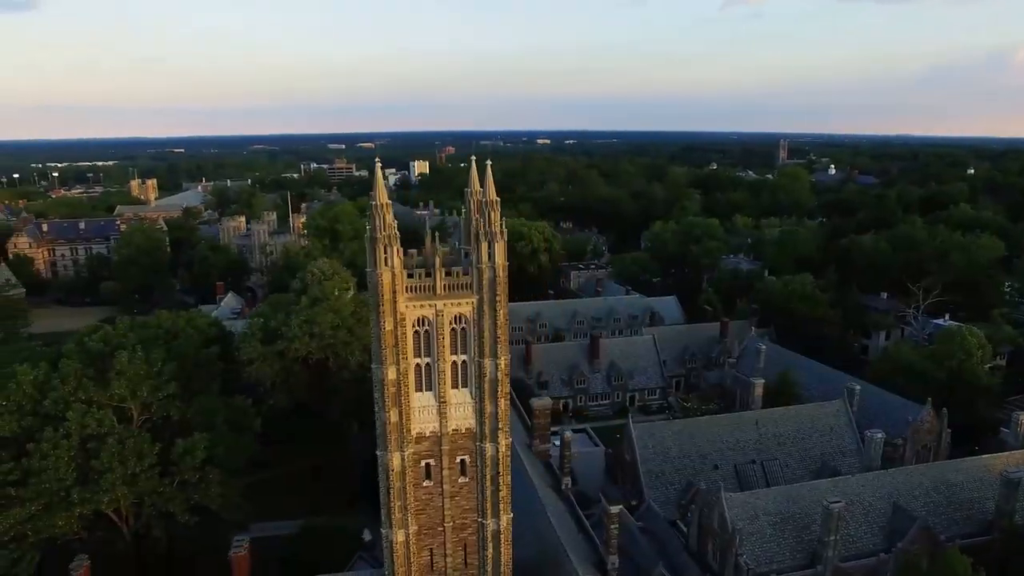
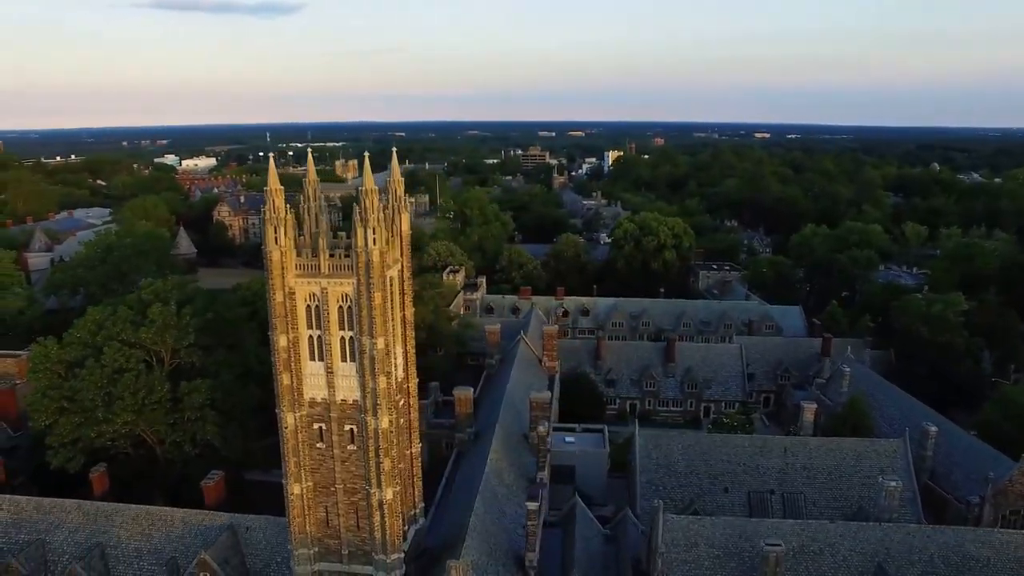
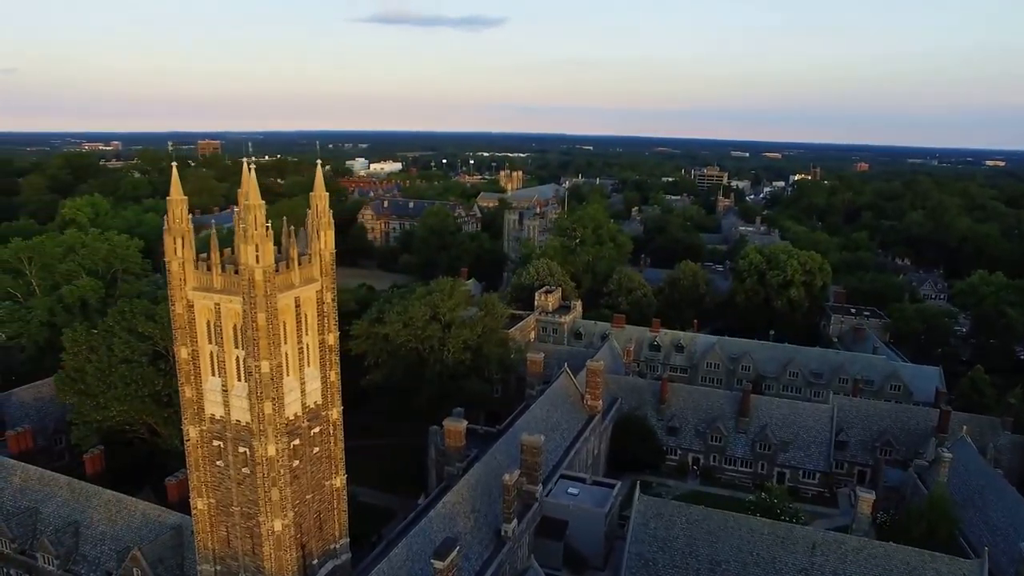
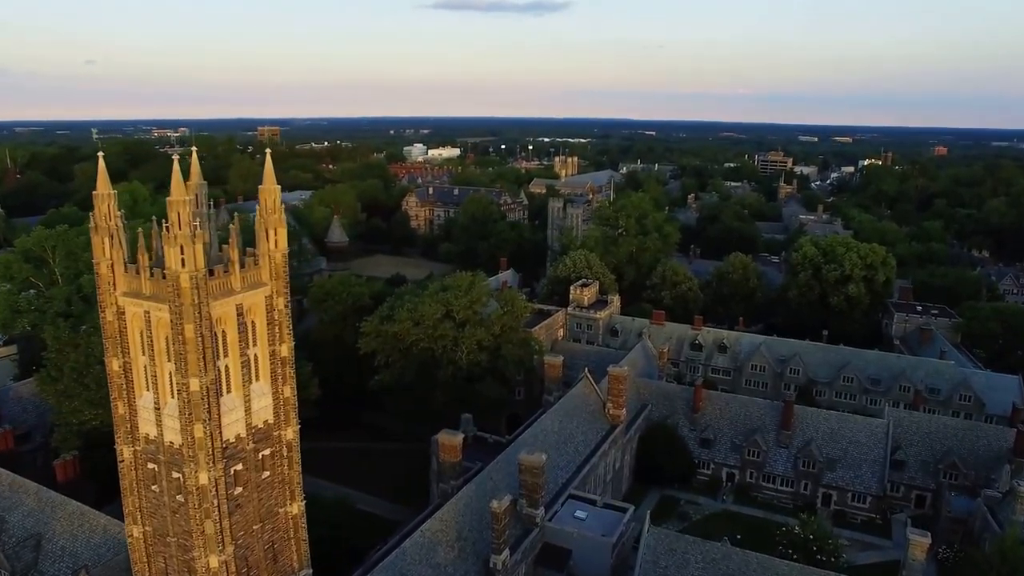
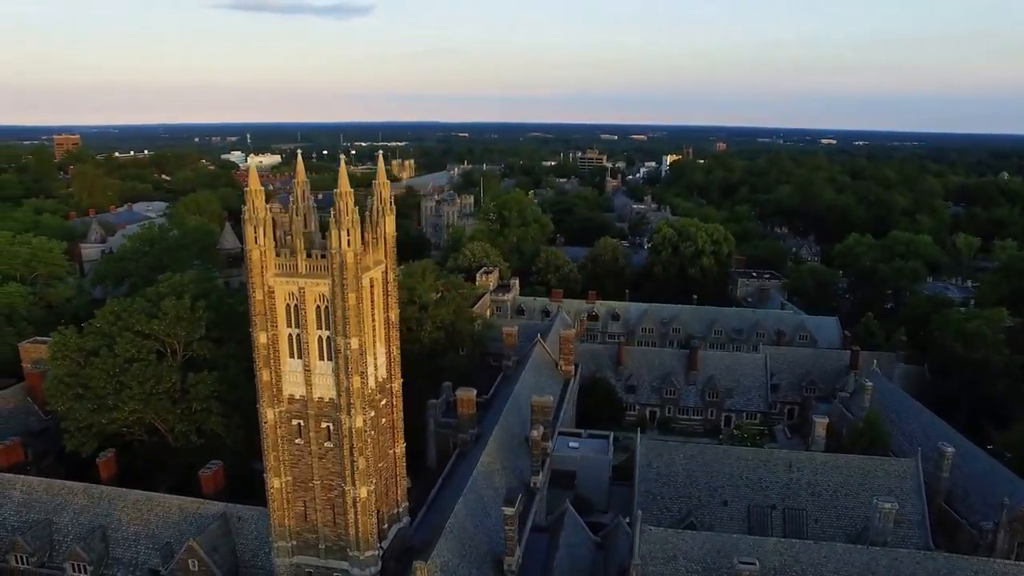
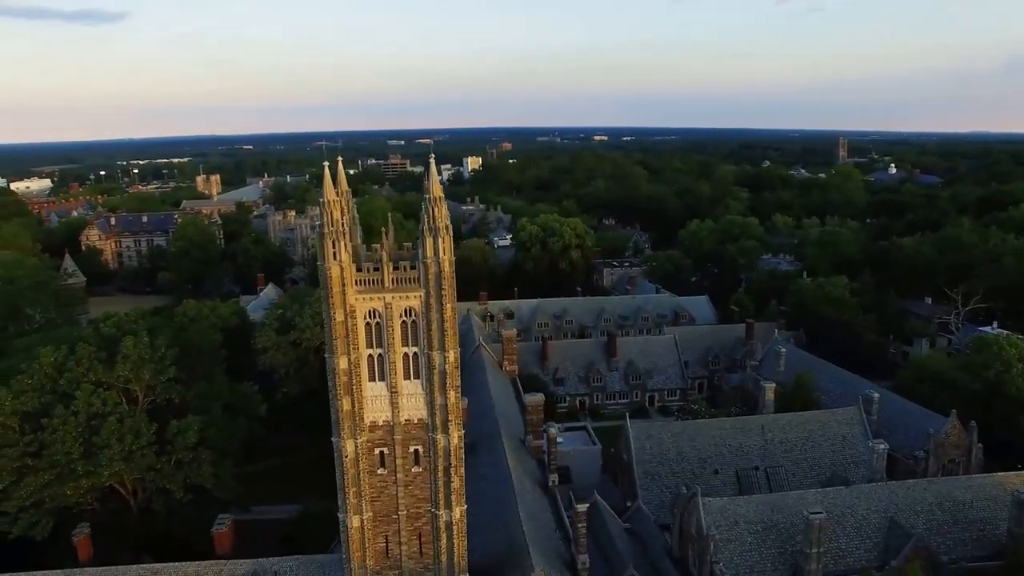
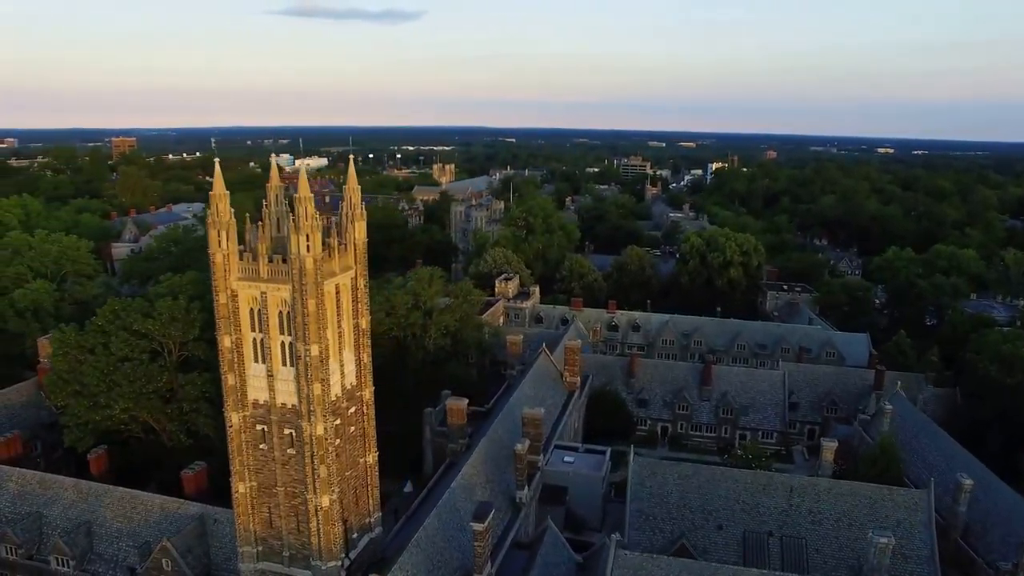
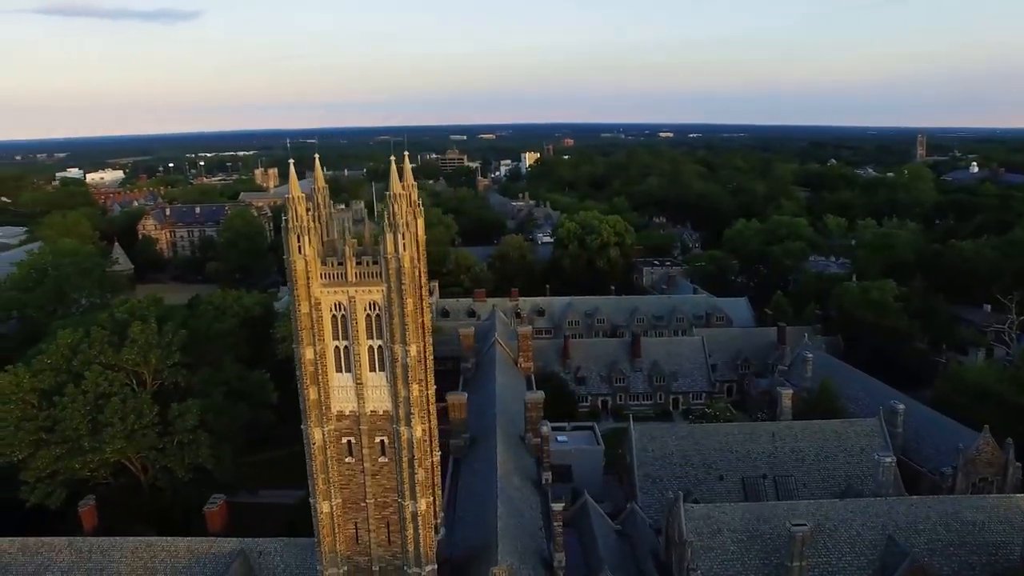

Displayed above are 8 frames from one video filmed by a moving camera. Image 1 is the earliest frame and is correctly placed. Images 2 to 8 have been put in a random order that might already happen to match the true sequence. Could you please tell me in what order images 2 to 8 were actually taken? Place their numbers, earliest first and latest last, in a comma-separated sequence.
6, 8, 2, 5, 7, 3, 4
